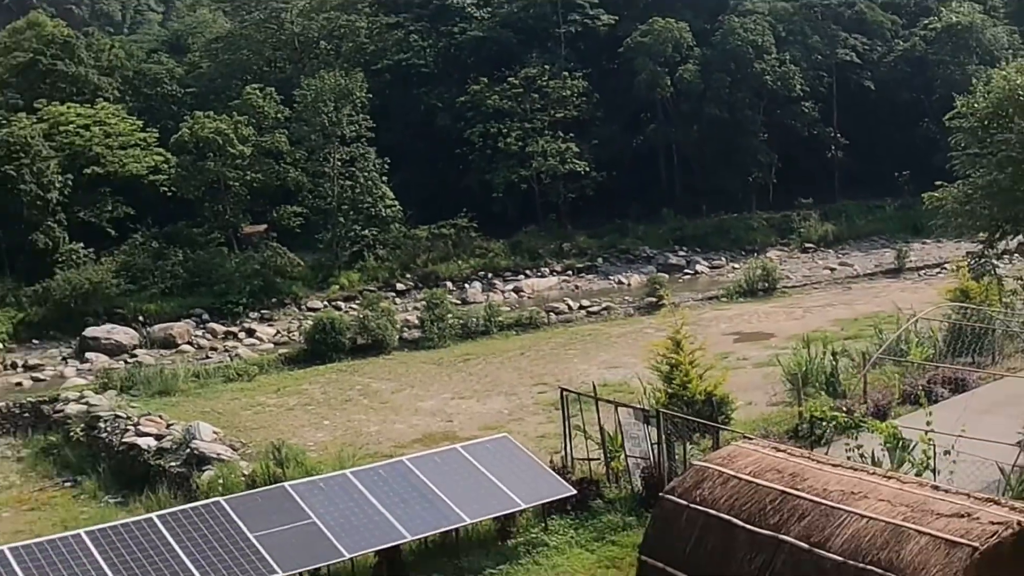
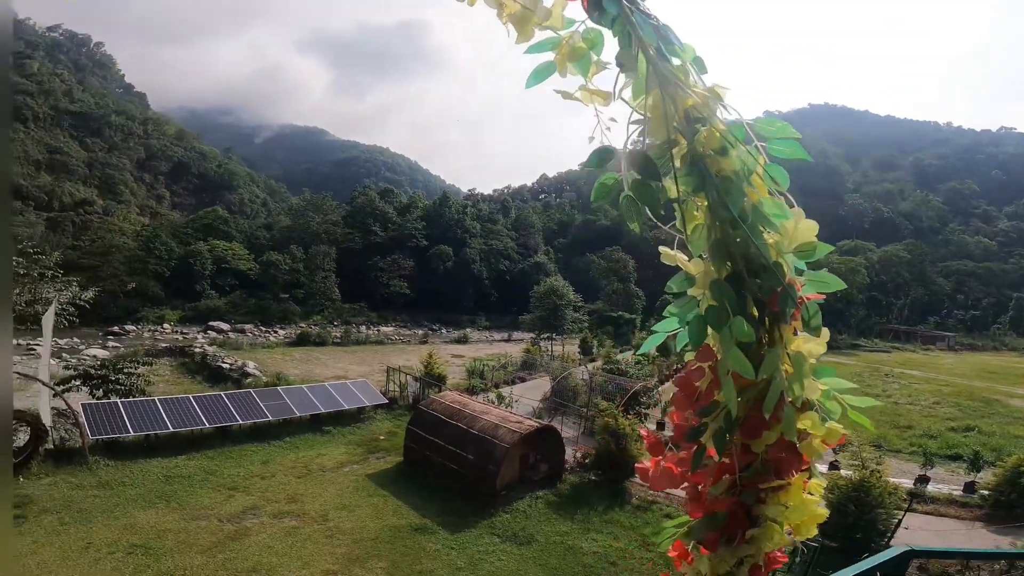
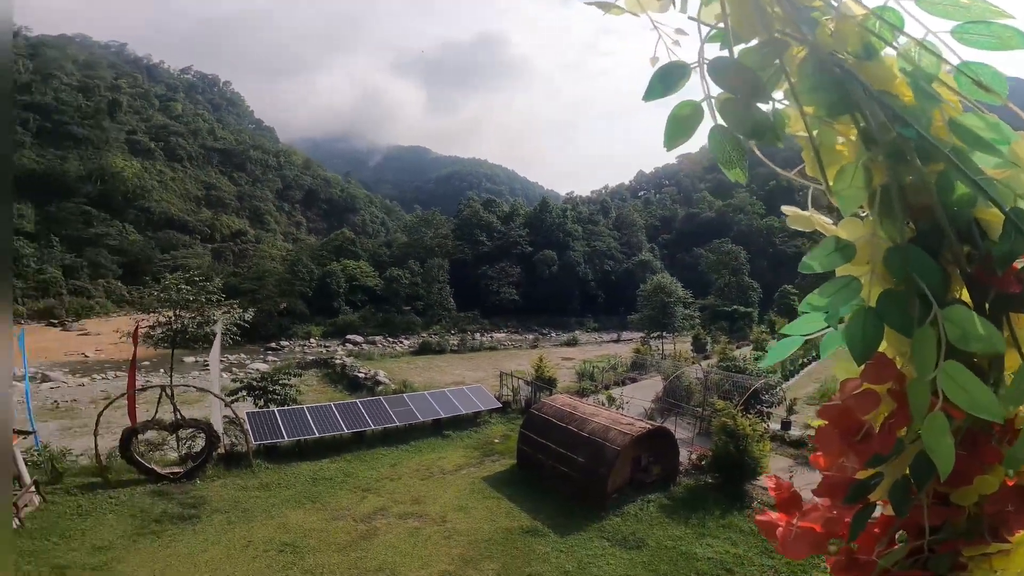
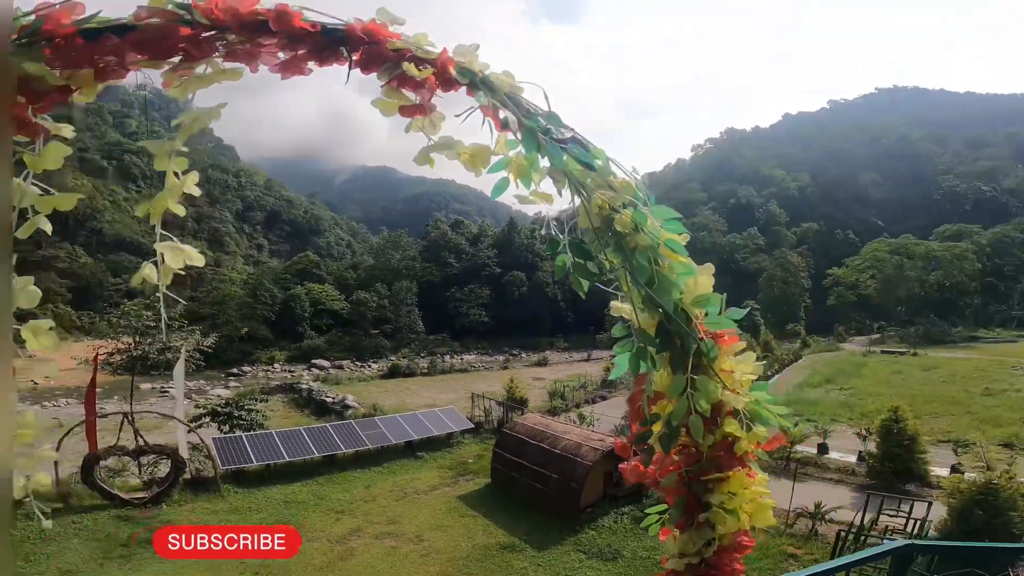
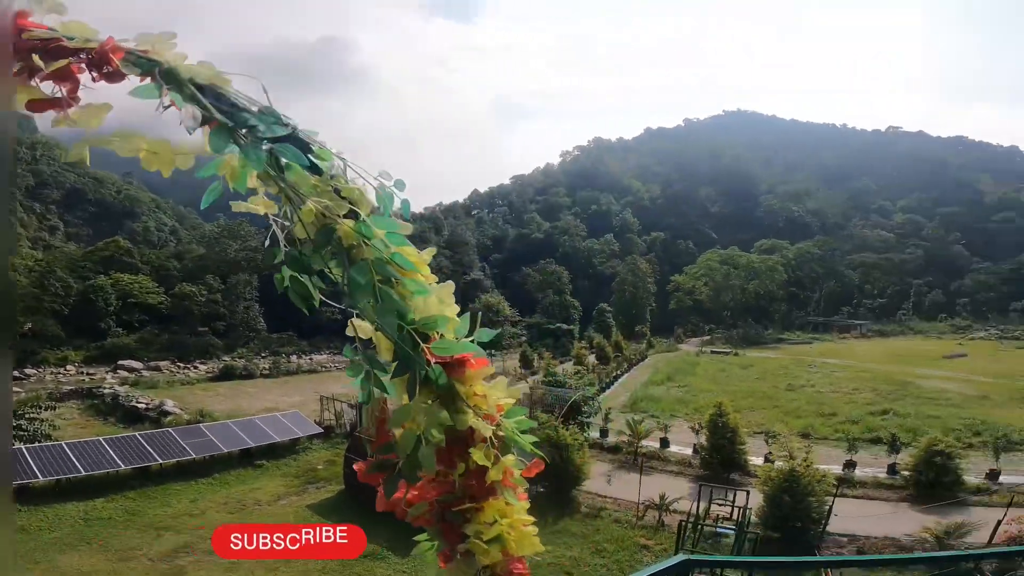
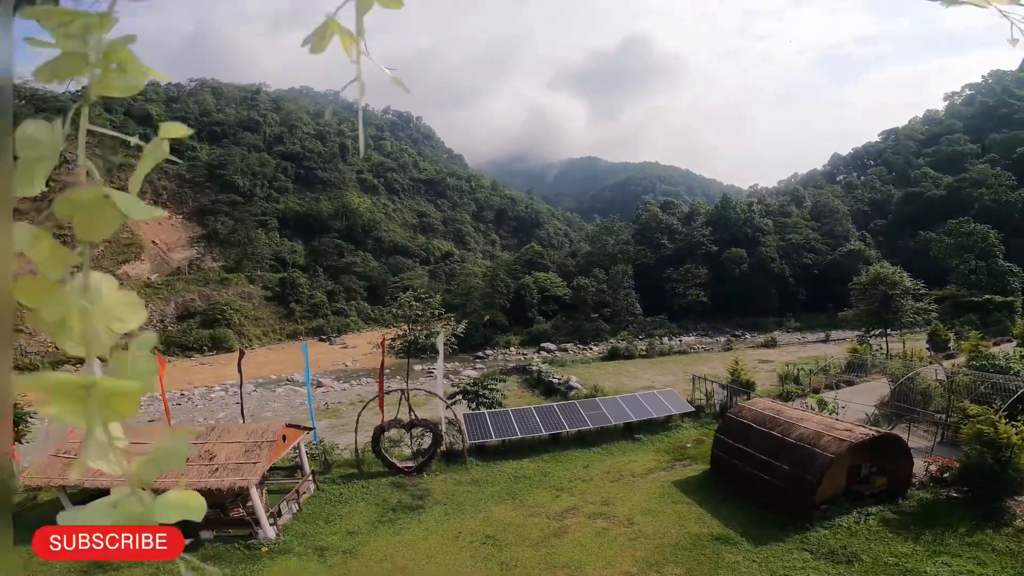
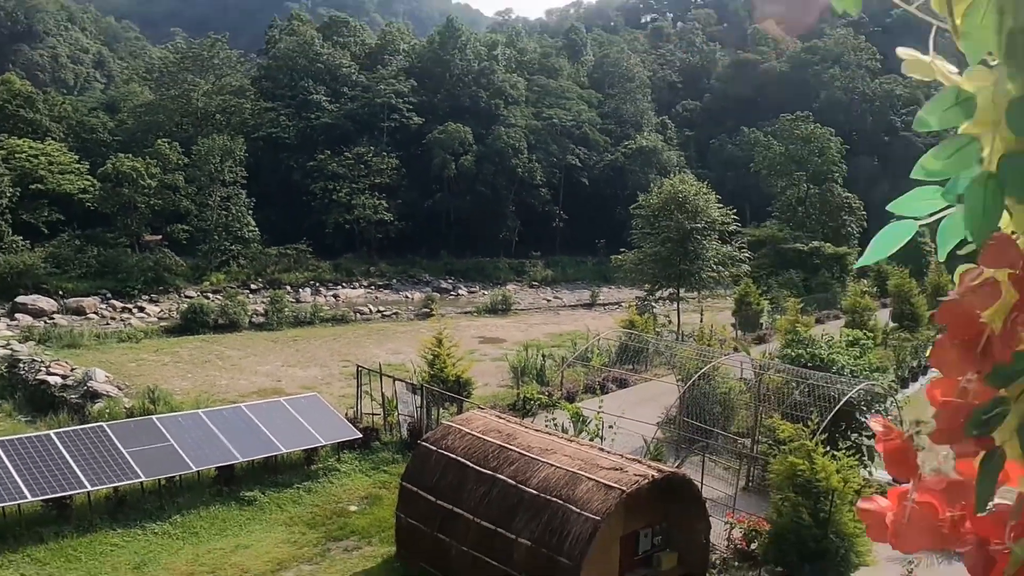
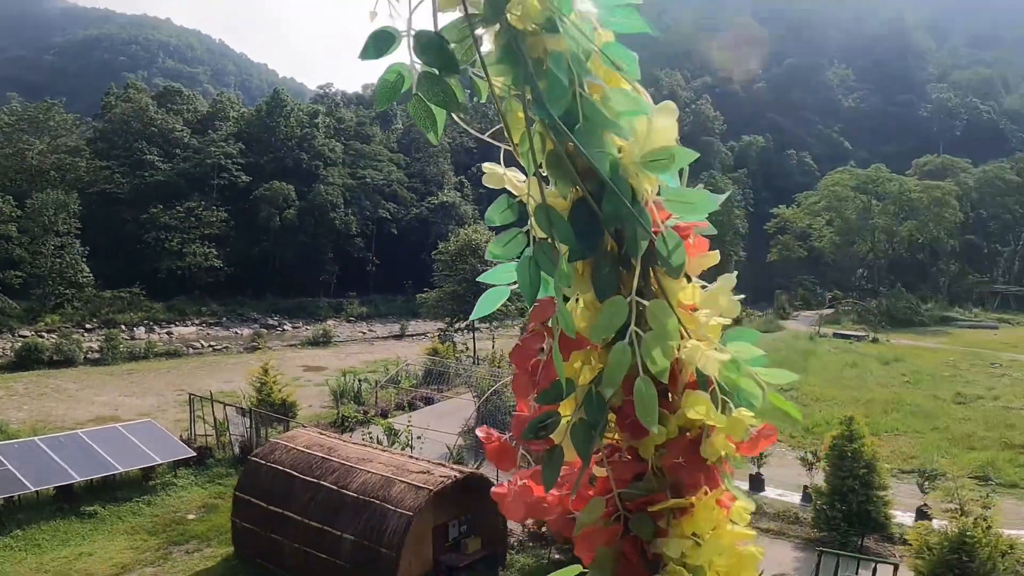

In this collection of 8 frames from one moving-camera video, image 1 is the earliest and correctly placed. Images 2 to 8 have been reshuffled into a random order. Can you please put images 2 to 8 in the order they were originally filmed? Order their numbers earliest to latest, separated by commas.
7, 8, 2, 3, 6, 4, 5
